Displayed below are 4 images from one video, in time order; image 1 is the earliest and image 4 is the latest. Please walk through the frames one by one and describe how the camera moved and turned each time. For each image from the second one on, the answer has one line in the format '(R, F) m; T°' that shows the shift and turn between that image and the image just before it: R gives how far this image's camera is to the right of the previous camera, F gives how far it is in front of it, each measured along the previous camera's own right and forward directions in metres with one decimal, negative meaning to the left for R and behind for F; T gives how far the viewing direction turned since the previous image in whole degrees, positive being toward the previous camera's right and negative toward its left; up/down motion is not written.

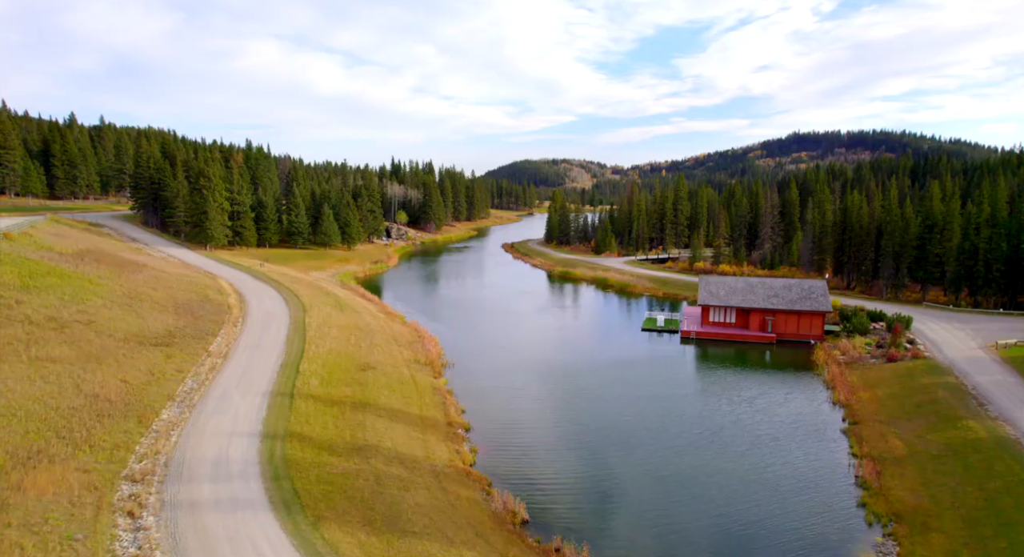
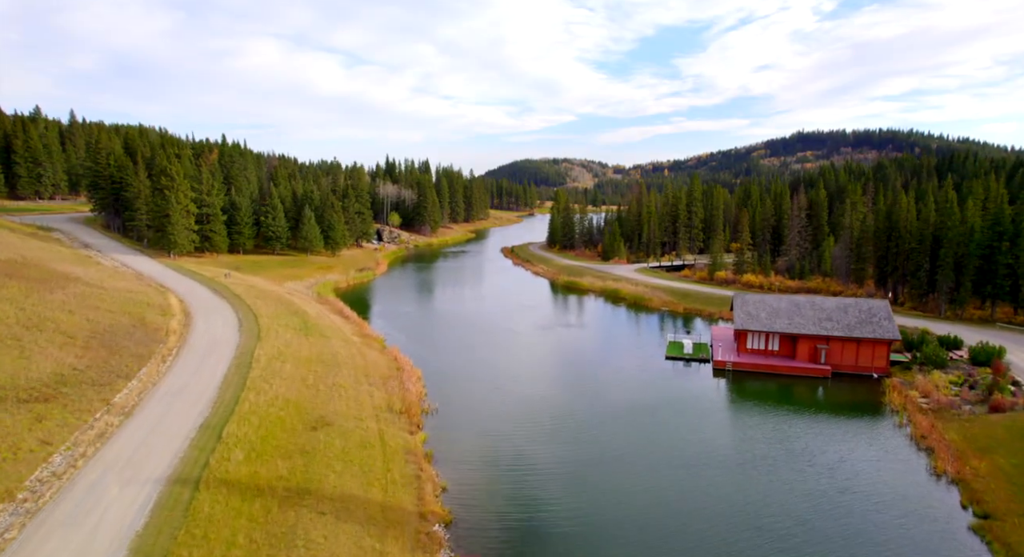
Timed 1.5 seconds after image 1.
(+0.1, +6.2) m; 0°
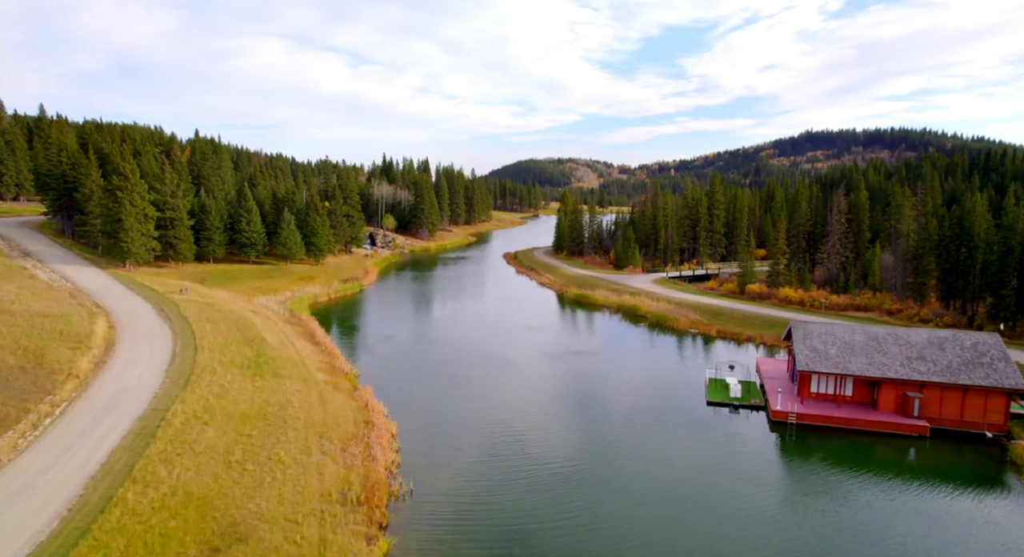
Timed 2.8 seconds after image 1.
(+0.1, +6.6) m; 0°
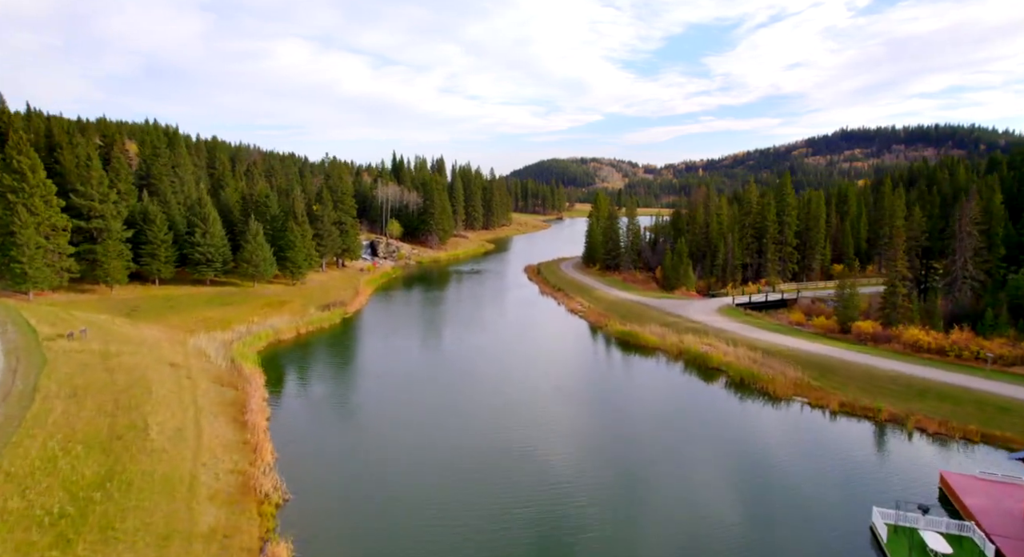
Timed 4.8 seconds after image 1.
(-0.2, +12.0) m; -2°
